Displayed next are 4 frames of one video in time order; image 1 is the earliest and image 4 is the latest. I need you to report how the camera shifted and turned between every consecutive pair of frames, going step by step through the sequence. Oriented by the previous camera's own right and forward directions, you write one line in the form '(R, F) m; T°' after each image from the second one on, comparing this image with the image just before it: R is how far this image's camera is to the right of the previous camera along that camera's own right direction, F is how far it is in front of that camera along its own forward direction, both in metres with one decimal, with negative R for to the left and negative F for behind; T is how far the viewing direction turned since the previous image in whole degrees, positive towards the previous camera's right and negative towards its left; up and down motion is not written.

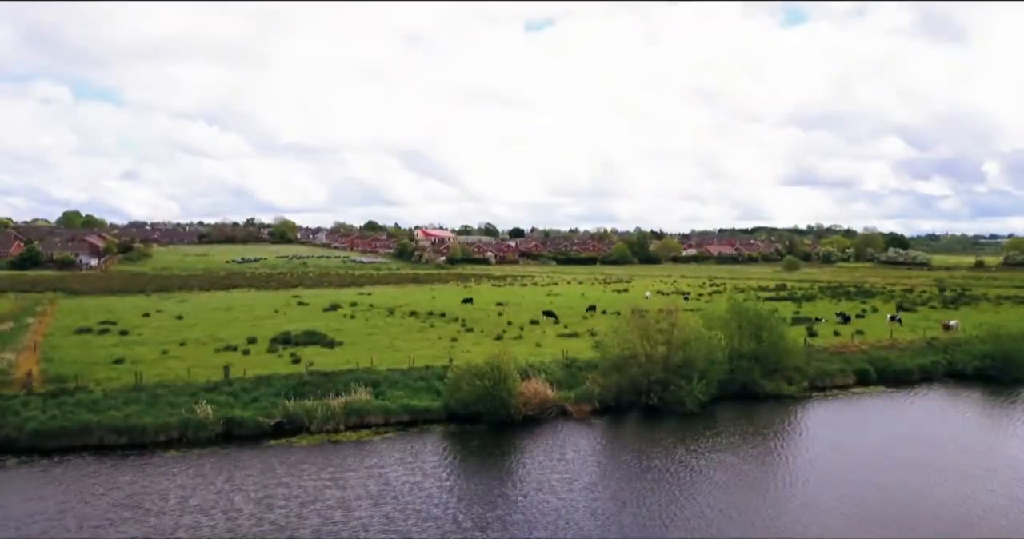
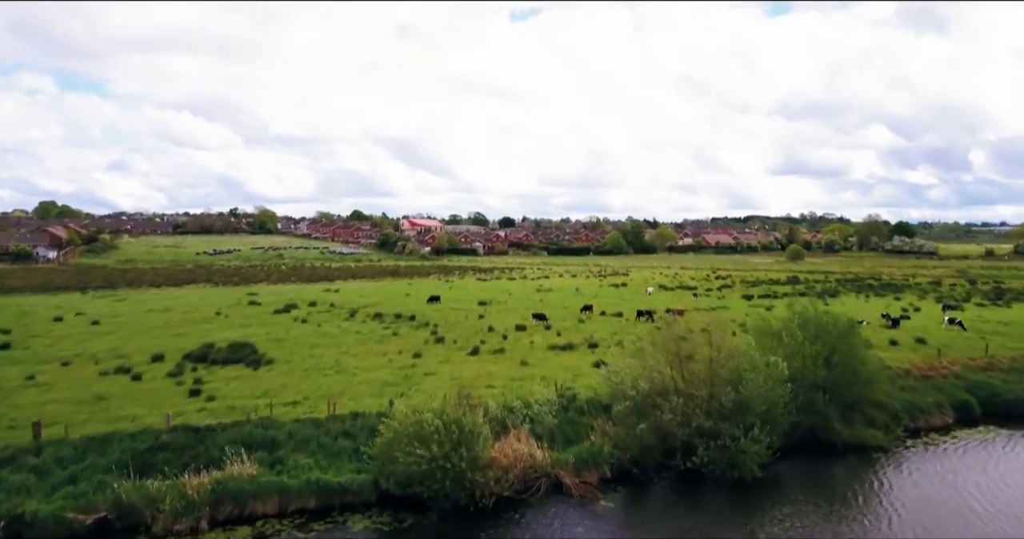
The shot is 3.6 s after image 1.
(+0.8, +12.1) m; +1°
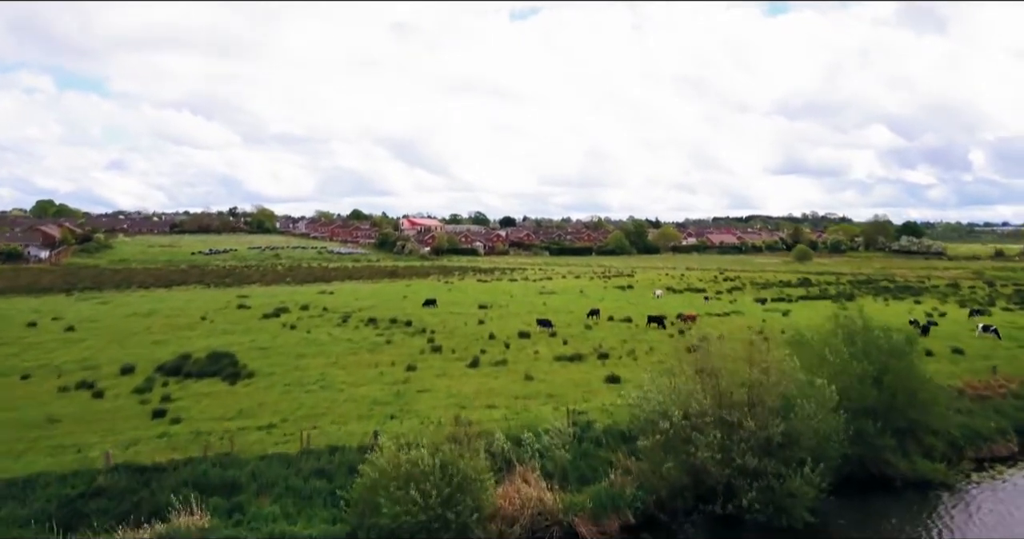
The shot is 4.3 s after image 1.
(-0.2, +3.8) m; 0°
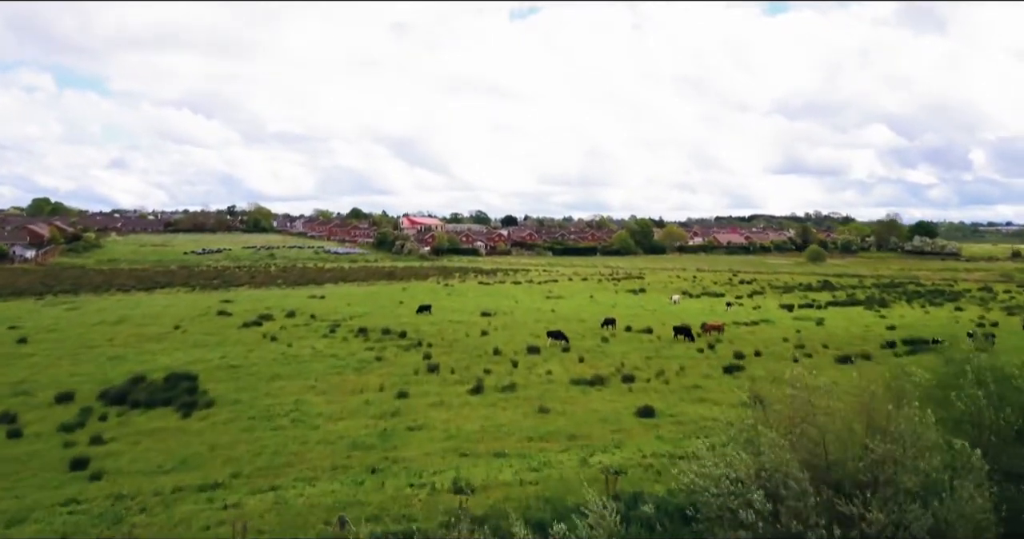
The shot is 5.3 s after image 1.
(-0.5, +6.5) m; 0°
